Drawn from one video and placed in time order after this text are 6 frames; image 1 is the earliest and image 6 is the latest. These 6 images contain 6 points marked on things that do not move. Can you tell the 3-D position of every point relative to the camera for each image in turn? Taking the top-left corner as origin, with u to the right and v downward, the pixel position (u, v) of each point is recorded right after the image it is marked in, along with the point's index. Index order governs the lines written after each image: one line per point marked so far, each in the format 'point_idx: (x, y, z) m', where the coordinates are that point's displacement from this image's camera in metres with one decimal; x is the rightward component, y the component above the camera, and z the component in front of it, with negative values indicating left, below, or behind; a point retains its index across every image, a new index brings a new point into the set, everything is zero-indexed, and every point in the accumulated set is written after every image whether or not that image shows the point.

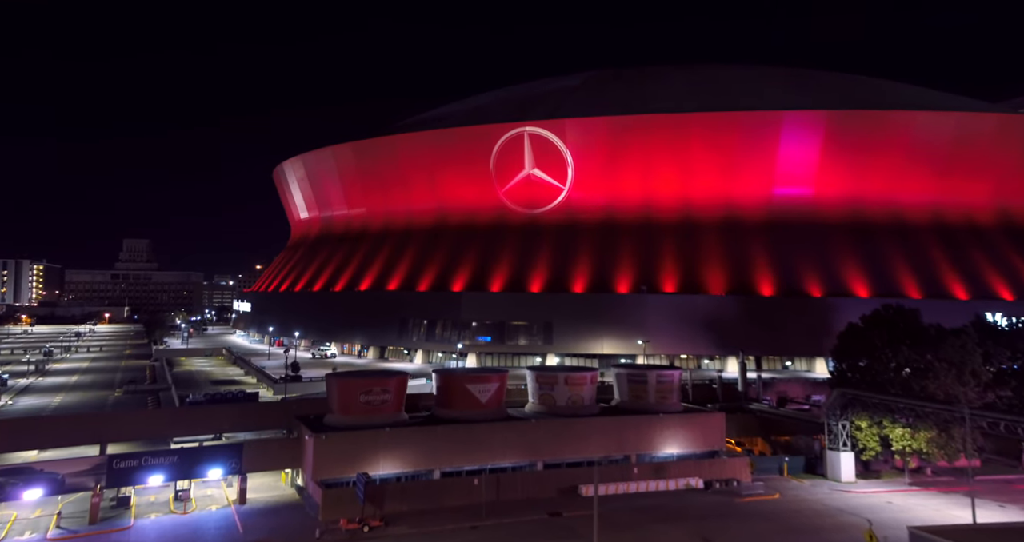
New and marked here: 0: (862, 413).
0: (+7.0, -2.8, +12.4) m
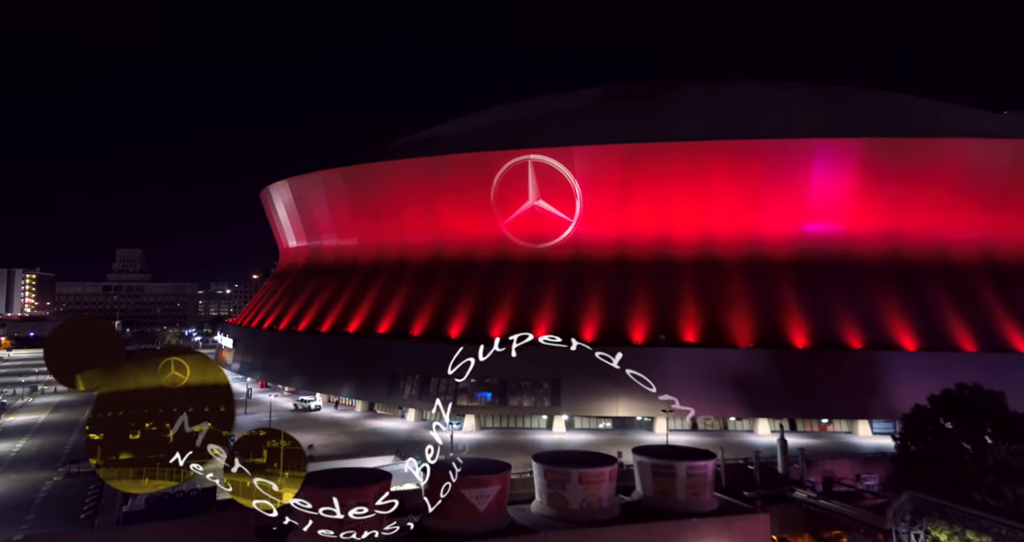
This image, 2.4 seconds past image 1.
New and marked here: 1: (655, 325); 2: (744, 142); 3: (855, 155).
0: (+7.1, -4.2, +10.2) m
1: (+4.5, -1.7, +19.3) m
2: (+7.3, +4.1, +19.6) m
3: (+10.6, +3.6, +19.2) m
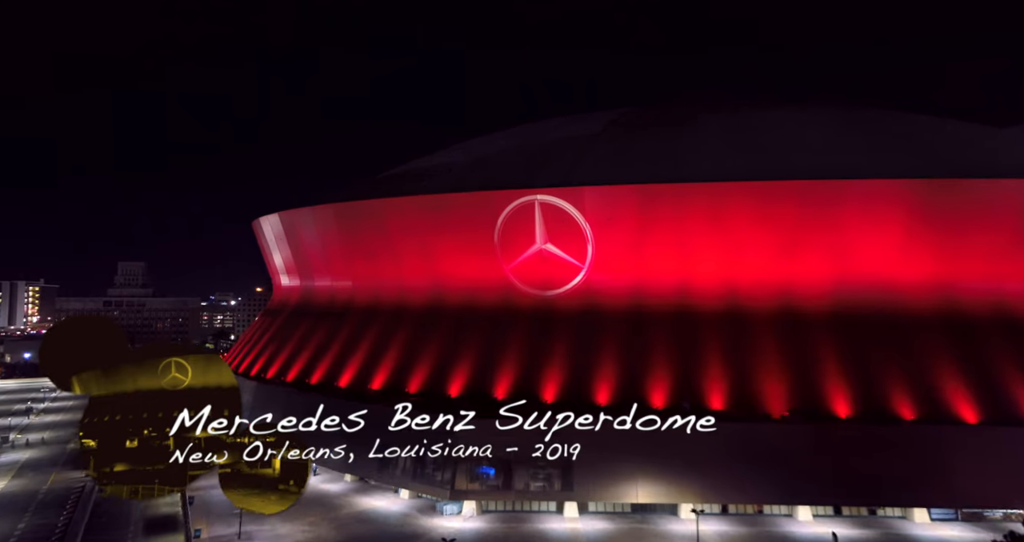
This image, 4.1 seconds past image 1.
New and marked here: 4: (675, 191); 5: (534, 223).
0: (+7.2, -5.7, +8.2) m
1: (+4.6, -3.3, +17.2) m
2: (+7.5, +2.5, +17.6) m
3: (+10.8, +2.0, +17.1) m
4: (+4.8, +2.4, +18.2) m
5: (+0.7, +1.6, +19.6) m
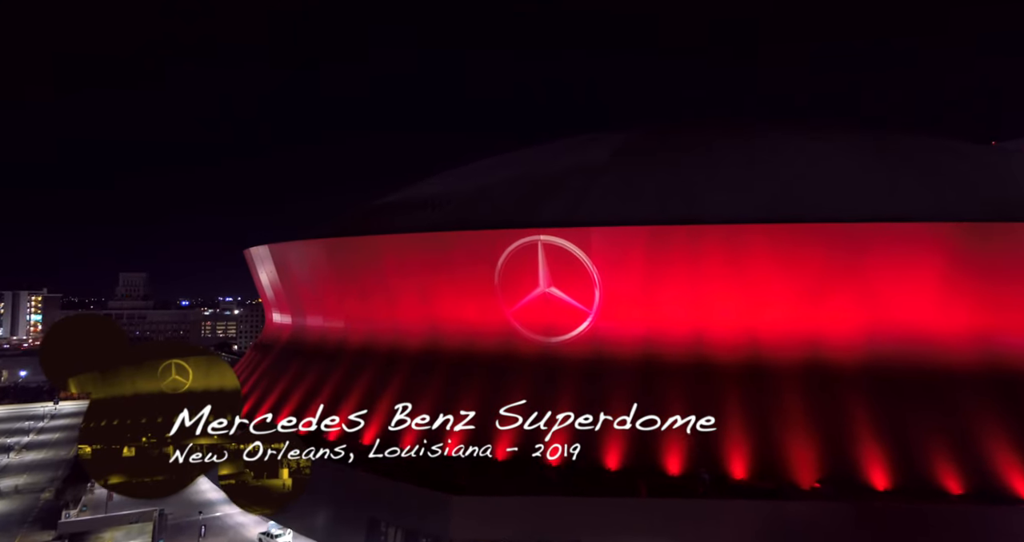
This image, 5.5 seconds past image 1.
0: (+7.1, -7.0, +6.6) m
1: (+4.7, -4.6, +15.7) m
2: (+7.5, +1.2, +16.1) m
3: (+10.8, +0.7, +15.6) m
4: (+4.8, +1.1, +16.7) m
5: (+0.7, +0.2, +18.2) m
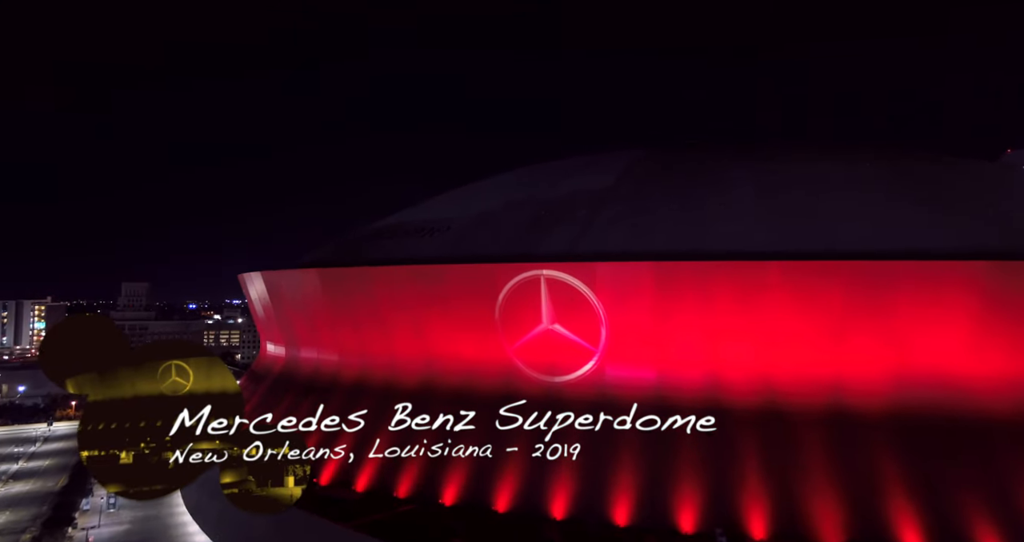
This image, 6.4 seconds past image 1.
0: (+7.1, -7.9, +5.5) m
1: (+4.7, -5.6, +14.6) m
2: (+7.5, +0.2, +15.0) m
3: (+10.8, -0.3, +14.5) m
4: (+4.9, +0.1, +15.7) m
5: (+0.7, -0.8, +17.1) m
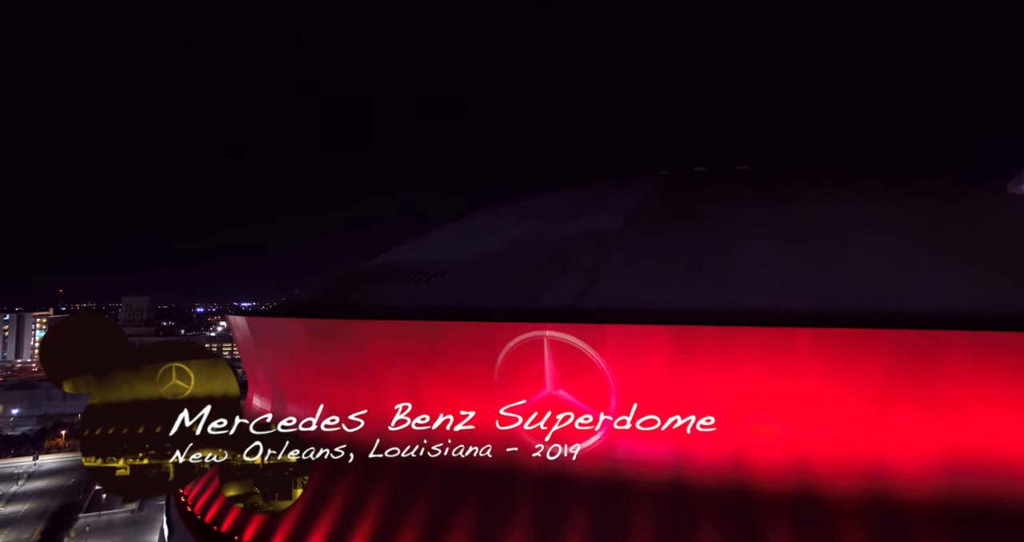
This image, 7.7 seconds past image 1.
0: (+7.1, -9.3, +3.8) m
1: (+4.7, -7.1, +12.9) m
2: (+7.5, -1.3, +13.3) m
3: (+10.8, -1.7, +12.8) m
4: (+4.8, -1.4, +14.0) m
5: (+0.8, -2.3, +15.5) m
